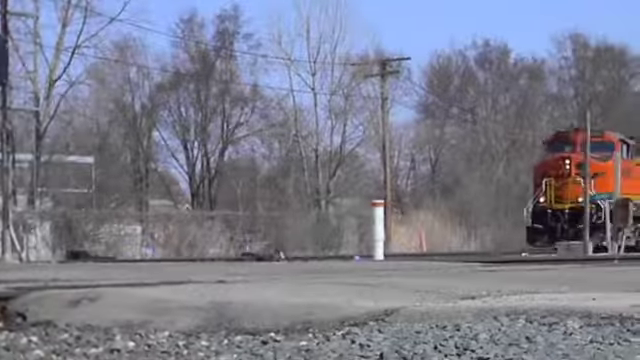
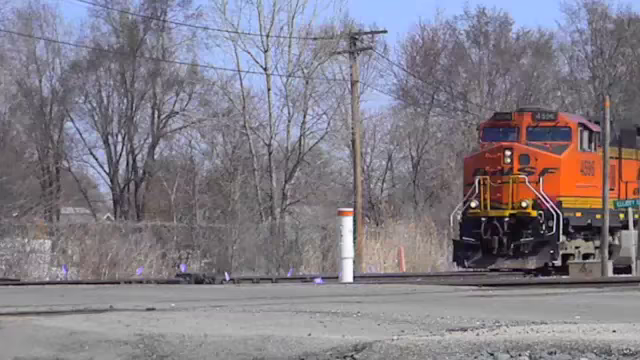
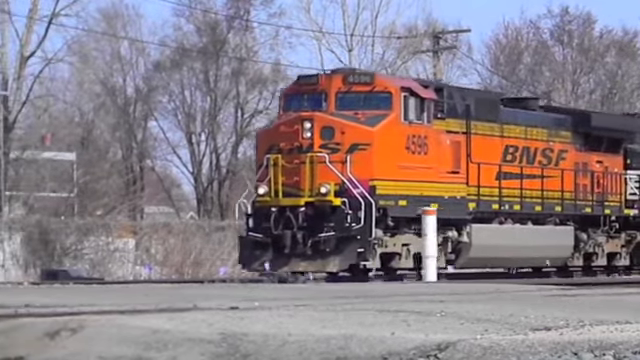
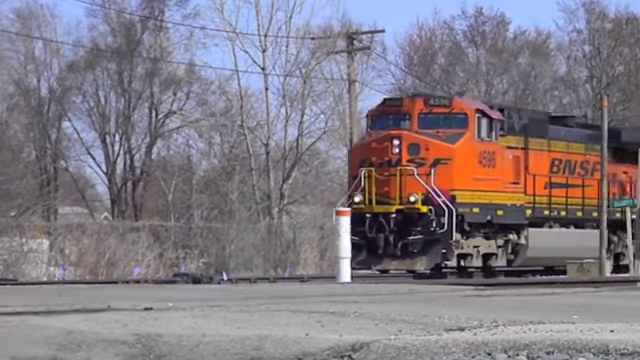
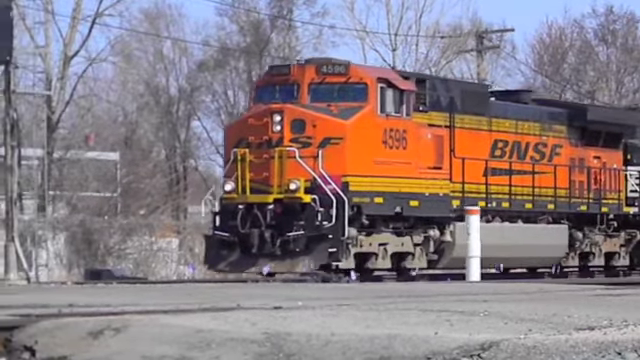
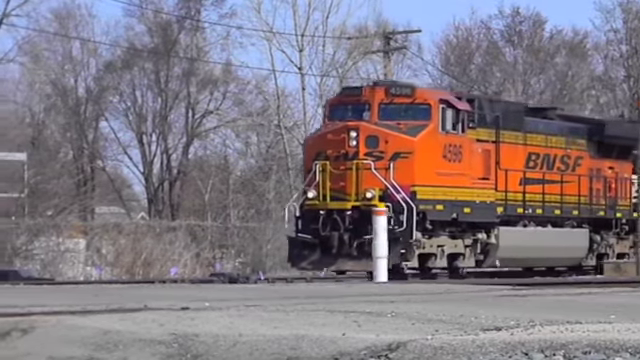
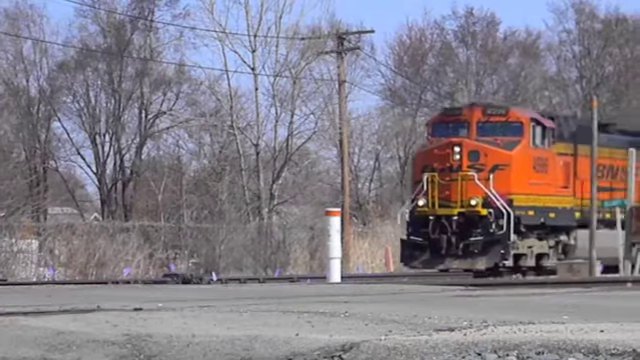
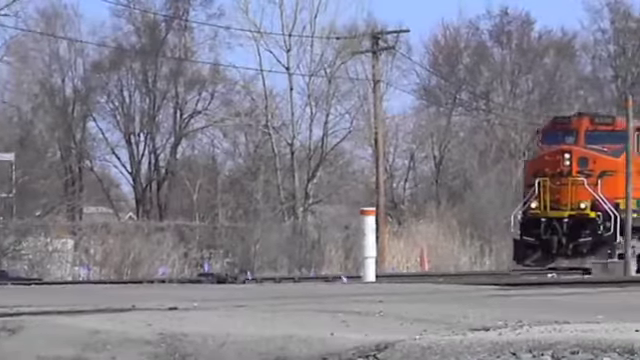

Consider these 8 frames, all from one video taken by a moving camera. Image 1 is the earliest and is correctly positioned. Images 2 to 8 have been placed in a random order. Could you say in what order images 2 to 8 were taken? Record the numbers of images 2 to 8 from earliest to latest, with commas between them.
8, 2, 7, 4, 6, 3, 5
